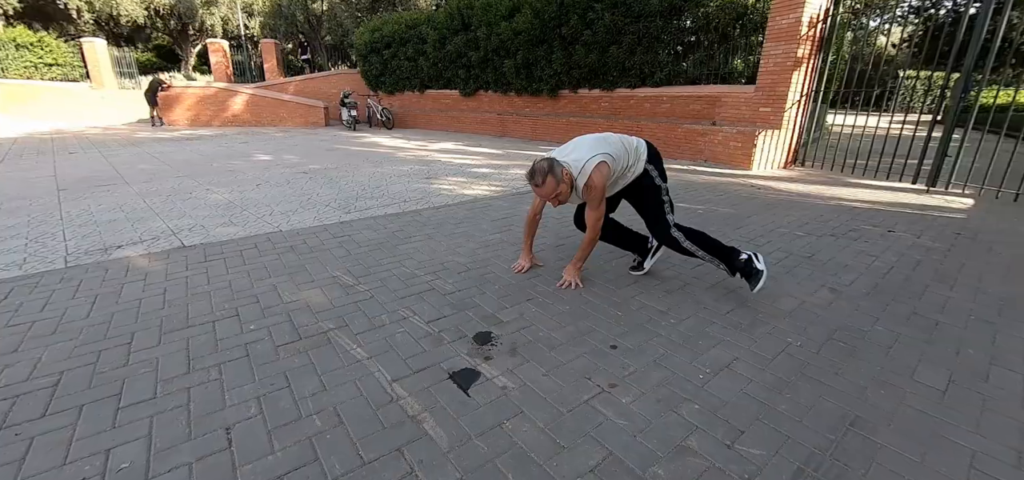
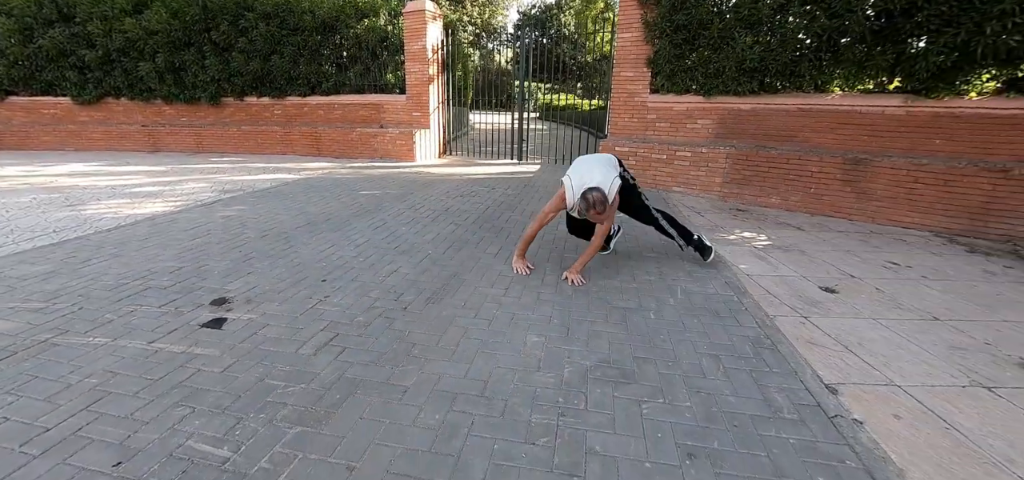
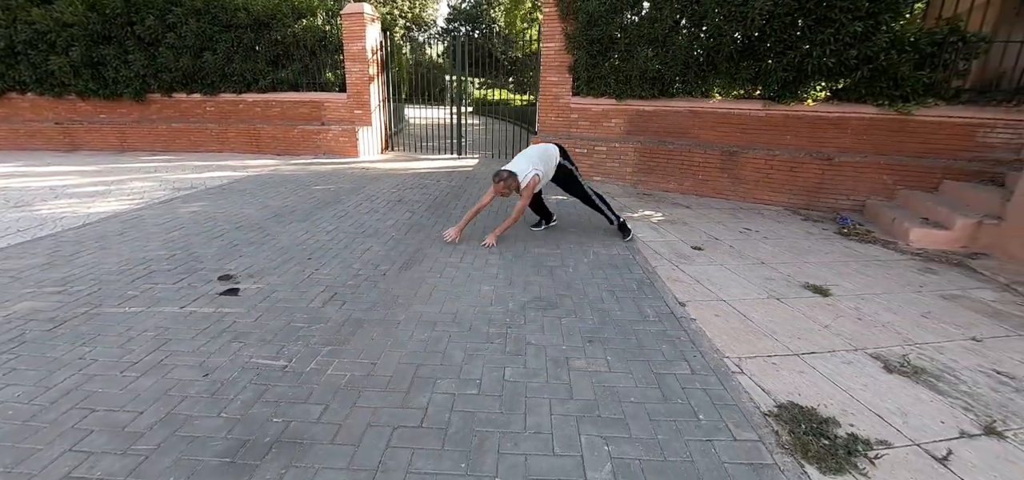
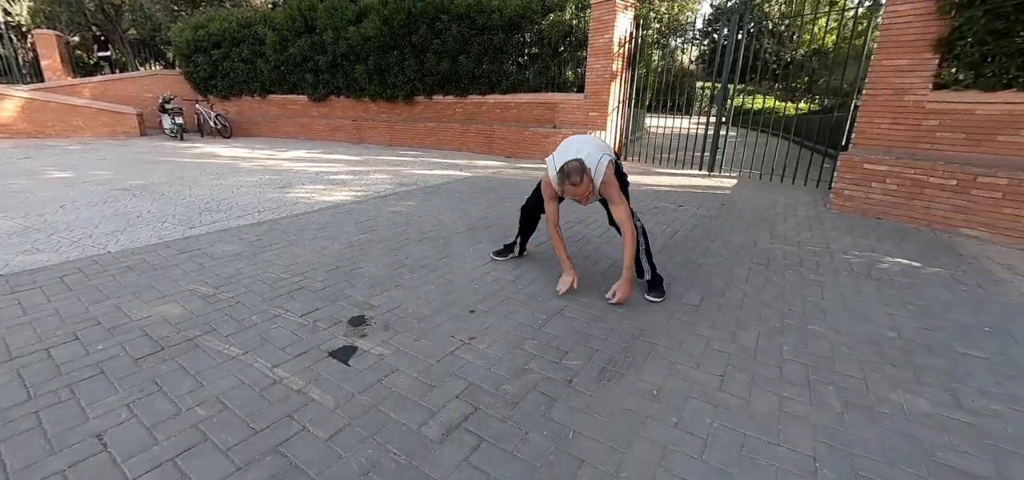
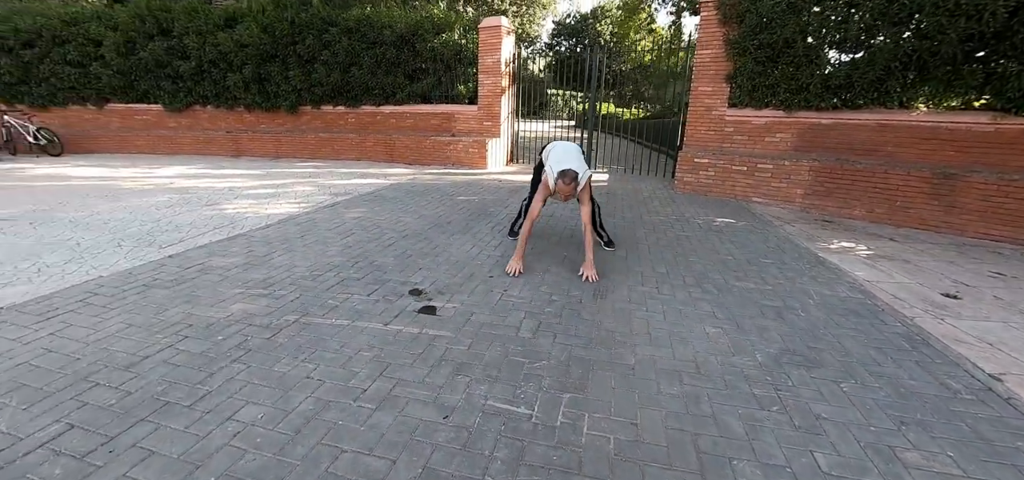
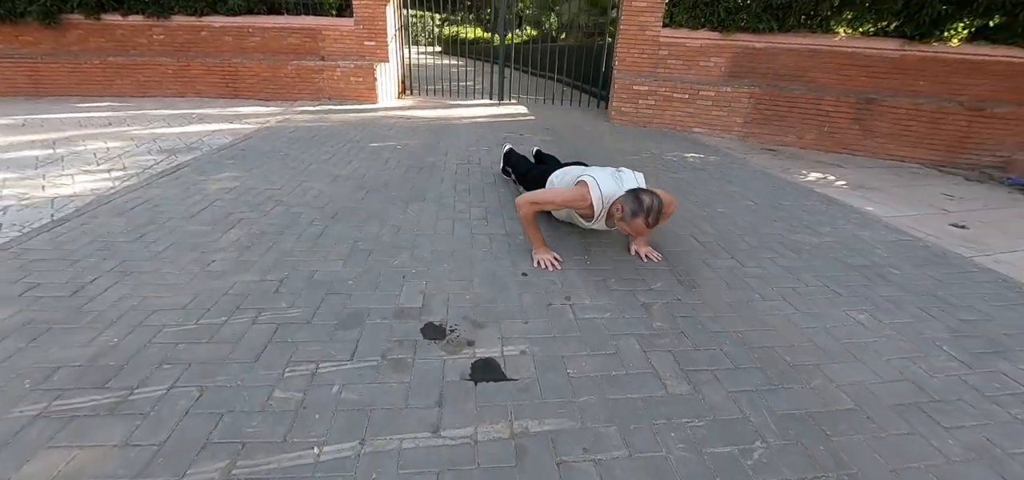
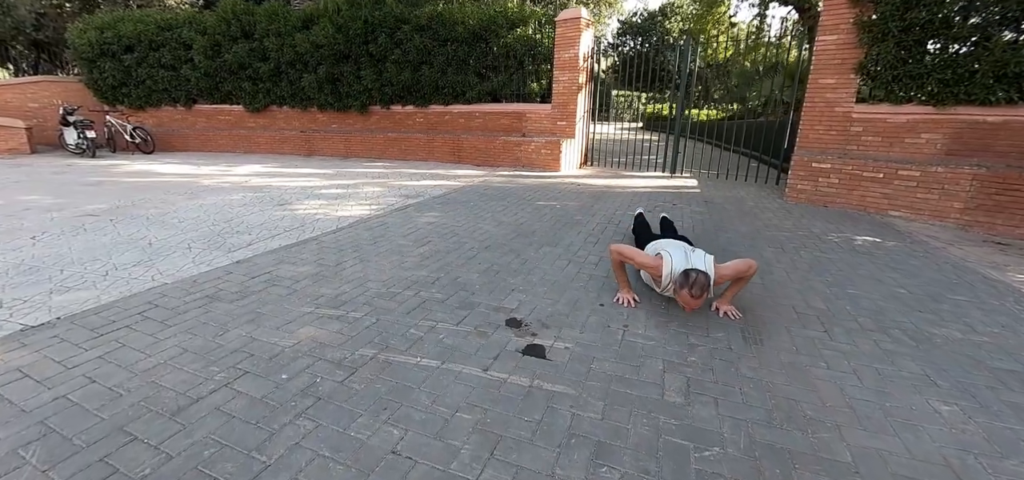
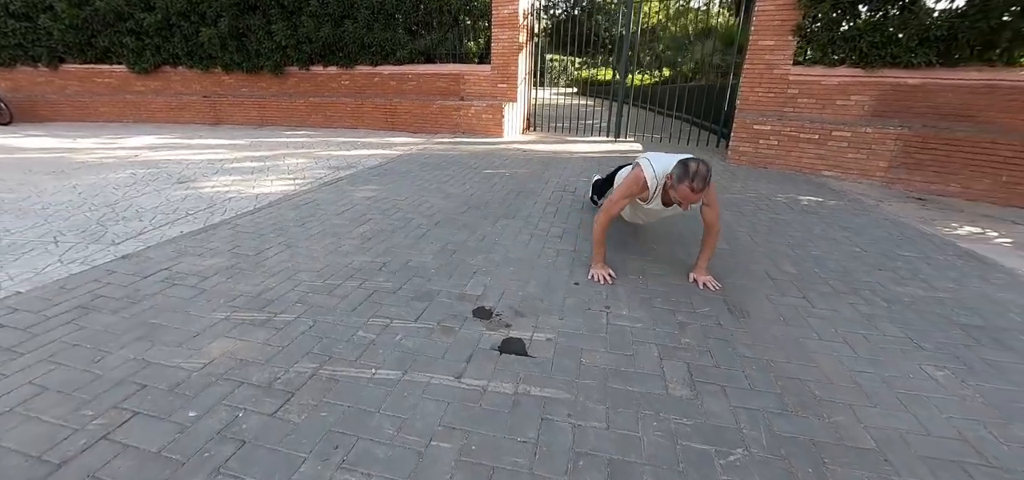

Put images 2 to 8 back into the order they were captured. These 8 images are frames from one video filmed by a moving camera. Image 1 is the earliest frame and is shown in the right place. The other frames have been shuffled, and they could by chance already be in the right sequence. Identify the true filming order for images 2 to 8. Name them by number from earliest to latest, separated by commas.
4, 2, 3, 5, 7, 8, 6
